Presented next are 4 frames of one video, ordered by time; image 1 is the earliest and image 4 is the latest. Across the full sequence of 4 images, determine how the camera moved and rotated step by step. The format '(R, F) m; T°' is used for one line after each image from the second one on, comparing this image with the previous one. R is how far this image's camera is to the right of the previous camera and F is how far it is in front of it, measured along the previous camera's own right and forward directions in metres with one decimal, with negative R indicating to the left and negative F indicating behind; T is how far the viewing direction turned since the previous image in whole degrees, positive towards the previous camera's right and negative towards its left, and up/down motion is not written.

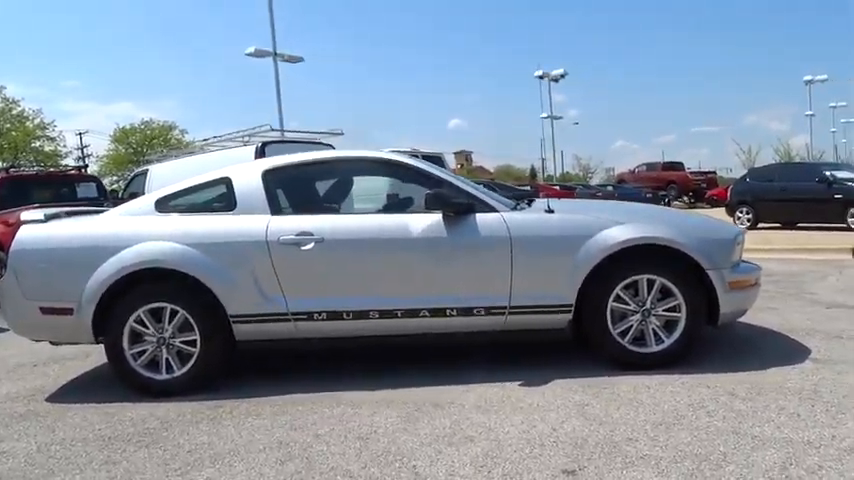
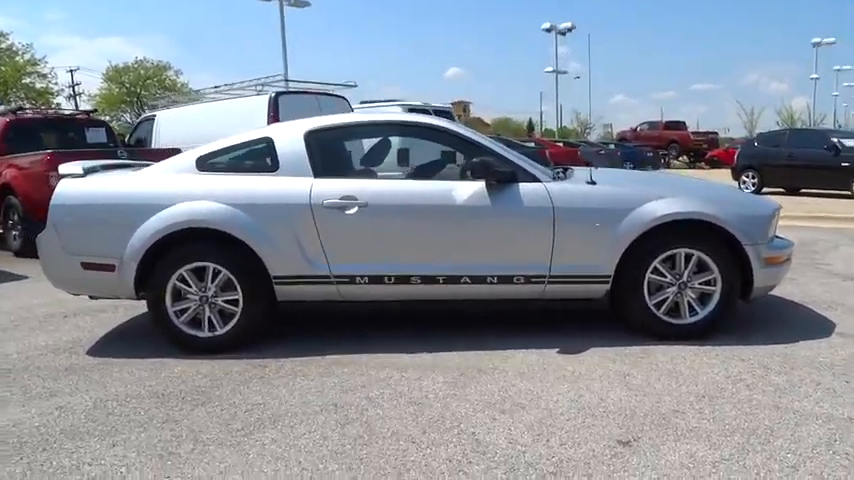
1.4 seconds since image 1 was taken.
(-0.4, 0.0) m; +1°
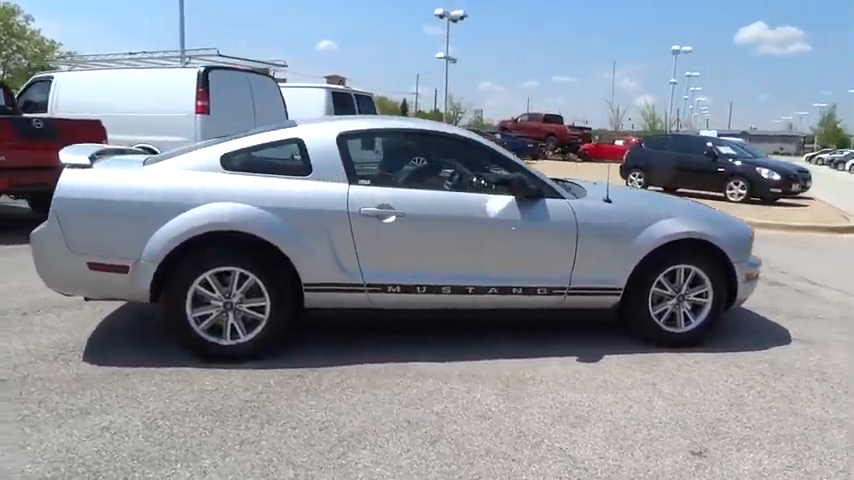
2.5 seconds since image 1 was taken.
(-1.3, +0.1) m; +12°
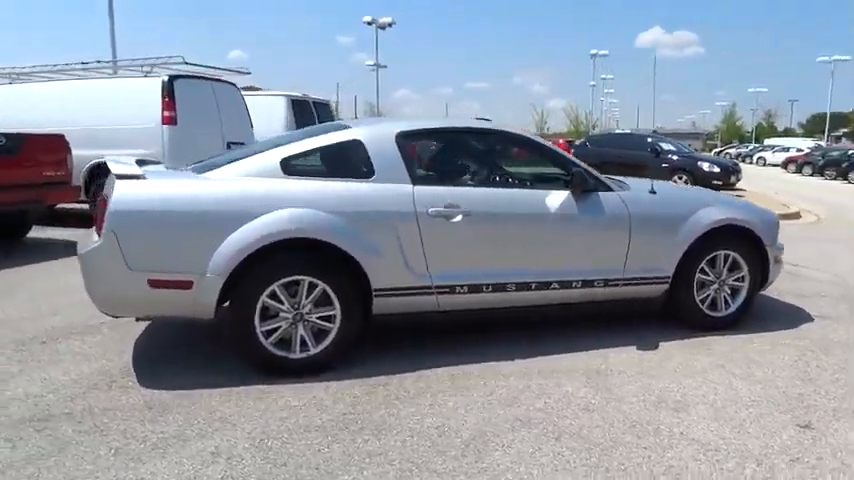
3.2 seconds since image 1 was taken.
(-1.1, +0.1) m; +7°
